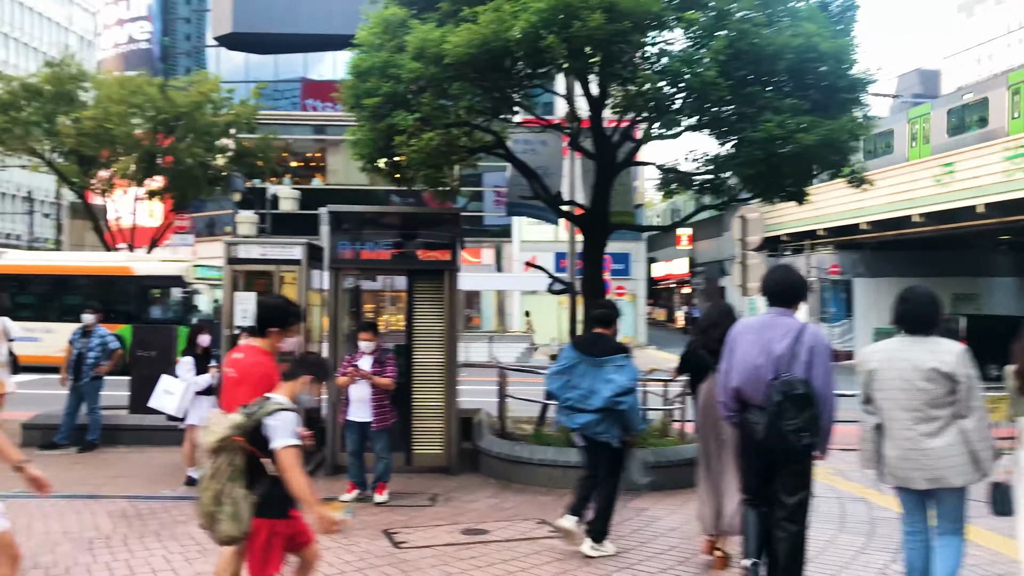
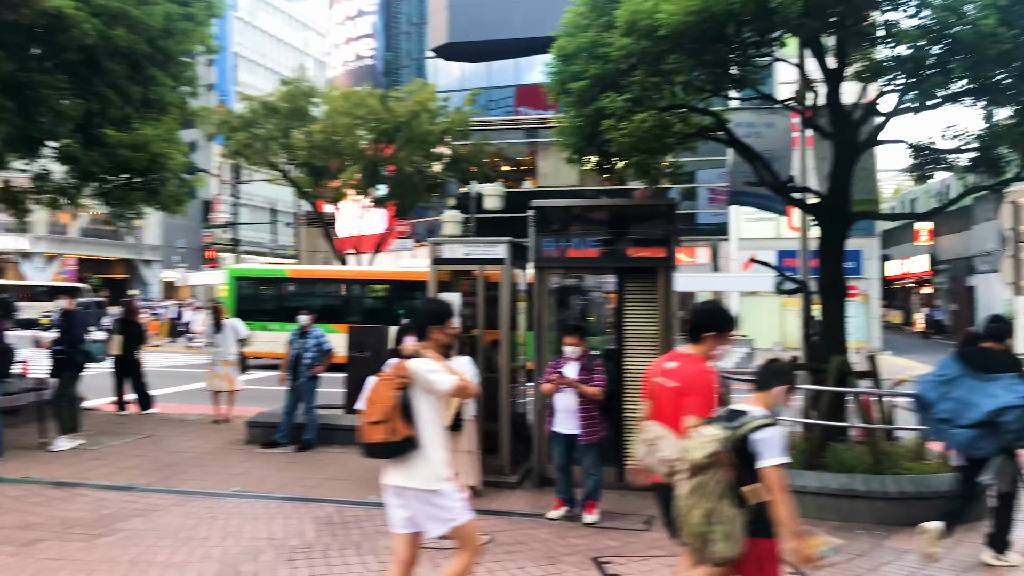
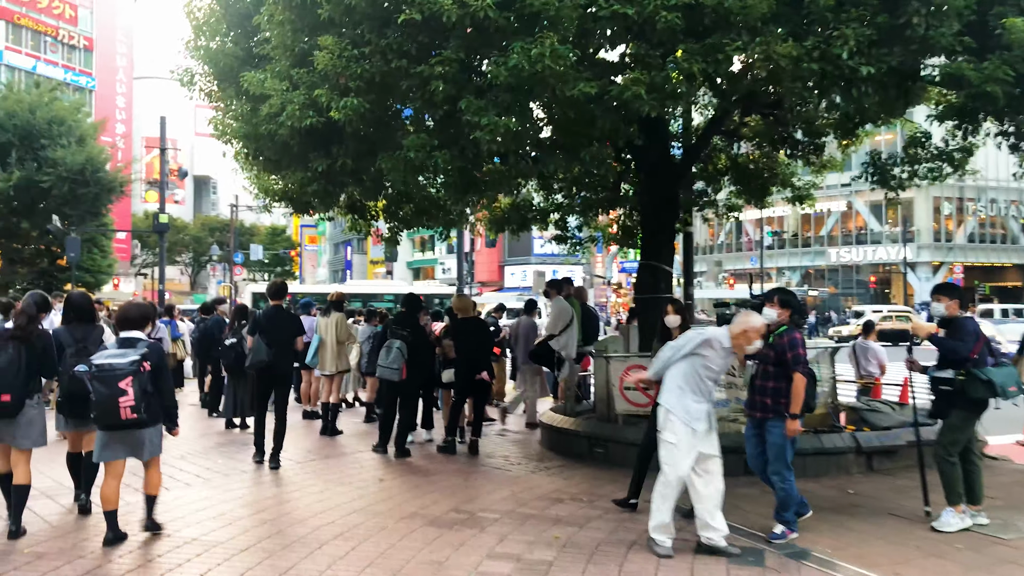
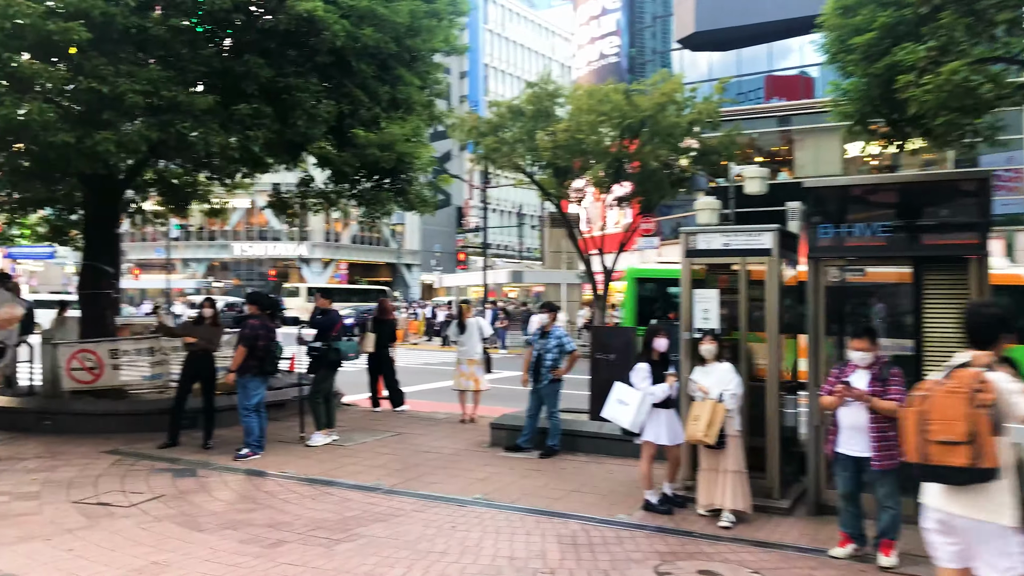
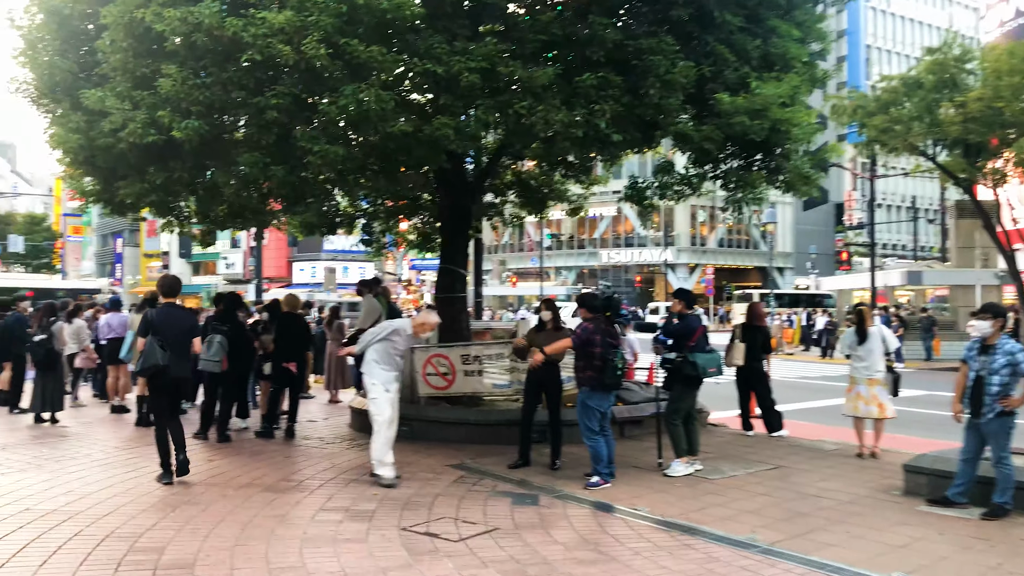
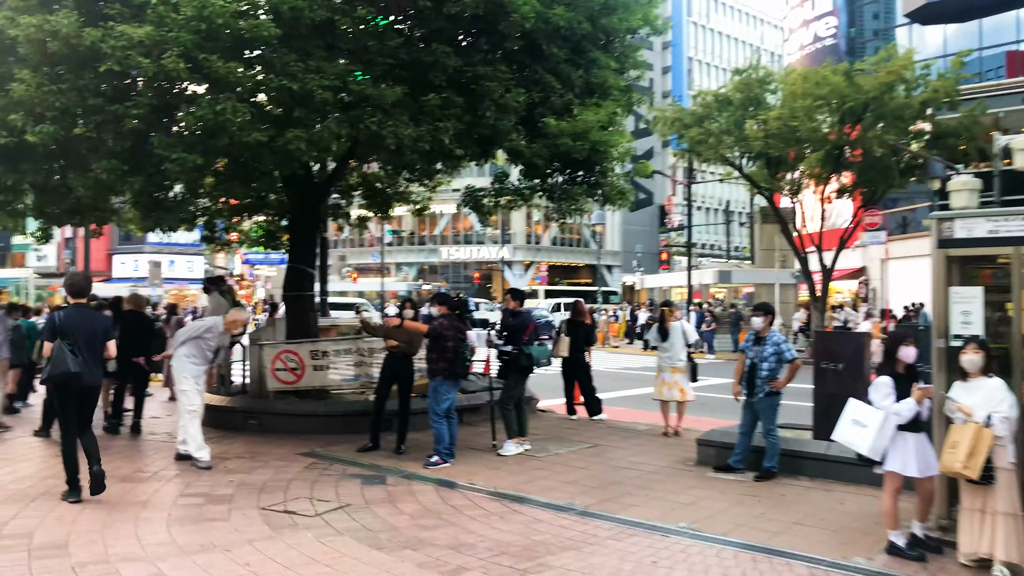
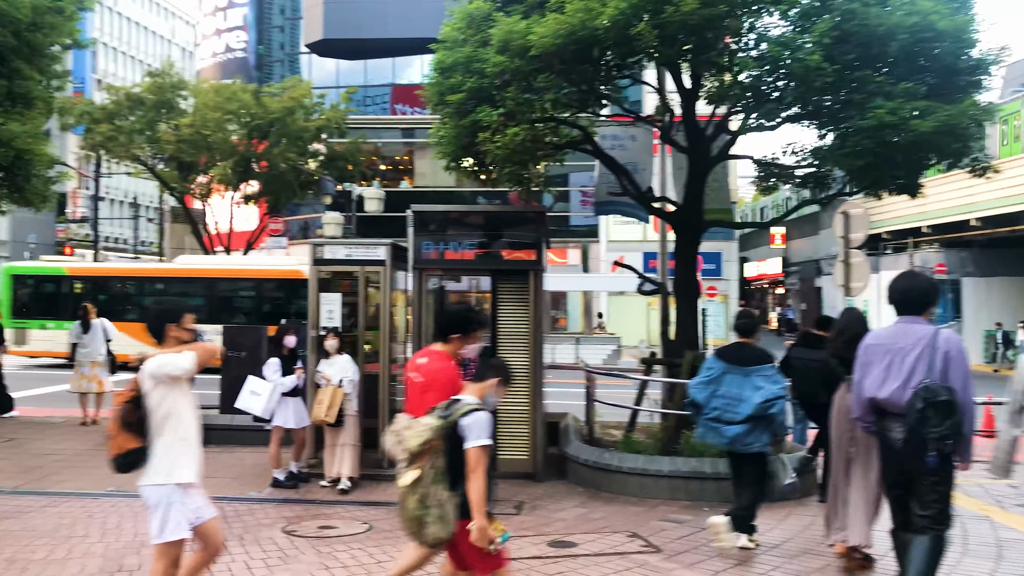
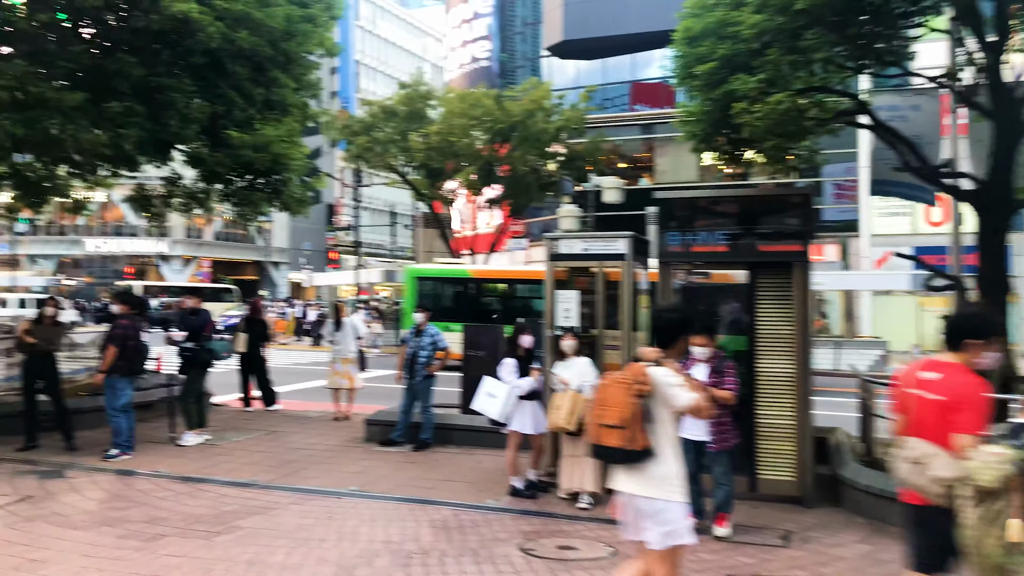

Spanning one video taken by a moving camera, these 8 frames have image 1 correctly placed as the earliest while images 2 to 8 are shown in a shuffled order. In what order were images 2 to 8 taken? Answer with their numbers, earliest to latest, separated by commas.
7, 2, 8, 4, 6, 5, 3
